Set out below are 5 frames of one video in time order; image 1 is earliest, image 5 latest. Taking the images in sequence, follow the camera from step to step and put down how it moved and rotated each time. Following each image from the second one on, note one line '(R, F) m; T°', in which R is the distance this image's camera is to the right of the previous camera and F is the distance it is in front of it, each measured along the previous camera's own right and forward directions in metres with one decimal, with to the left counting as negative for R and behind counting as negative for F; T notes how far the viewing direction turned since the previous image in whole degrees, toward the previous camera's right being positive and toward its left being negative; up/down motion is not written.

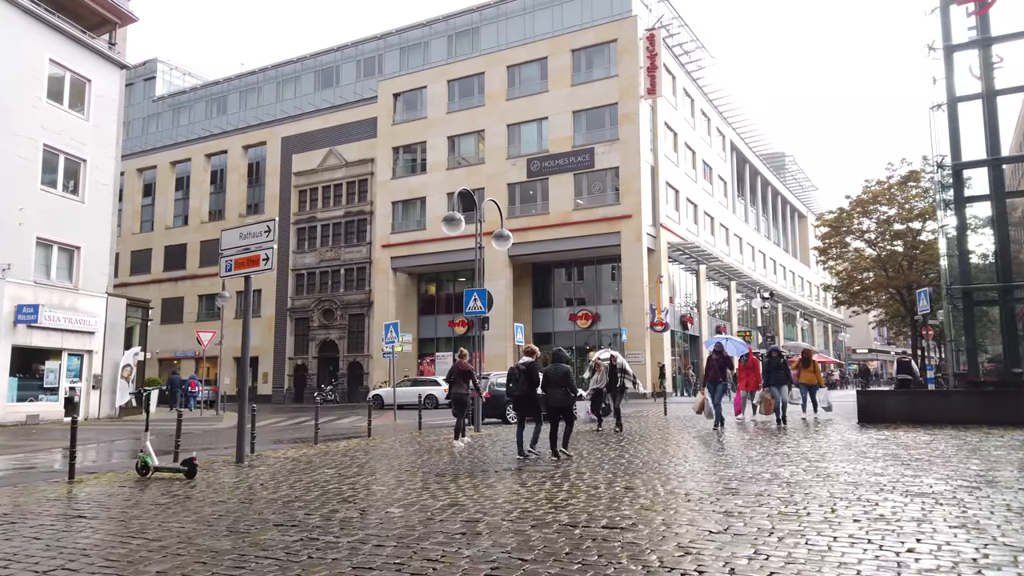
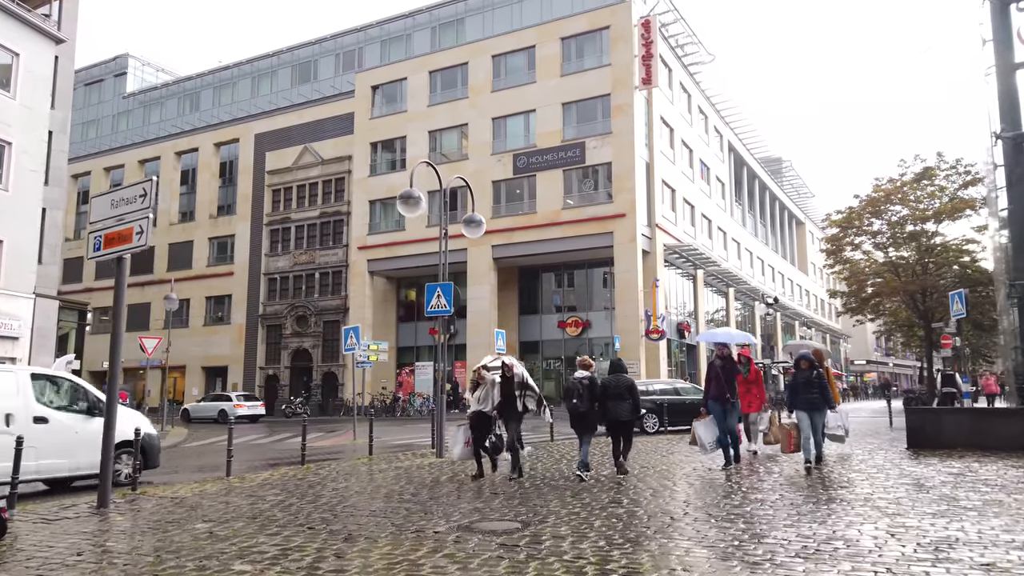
(+0.4, +3.1) m; +1°
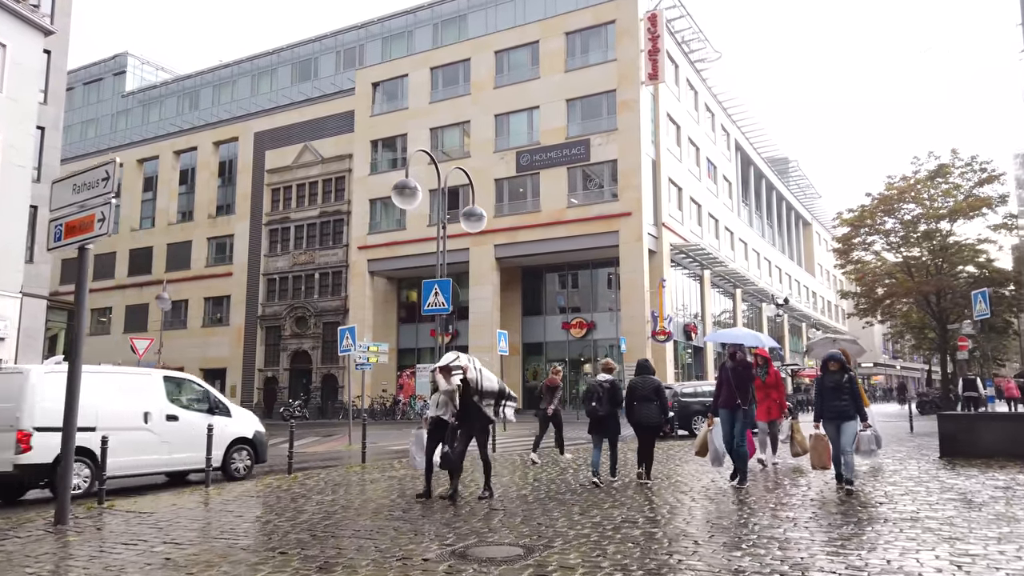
(0.0, +0.9) m; 0°
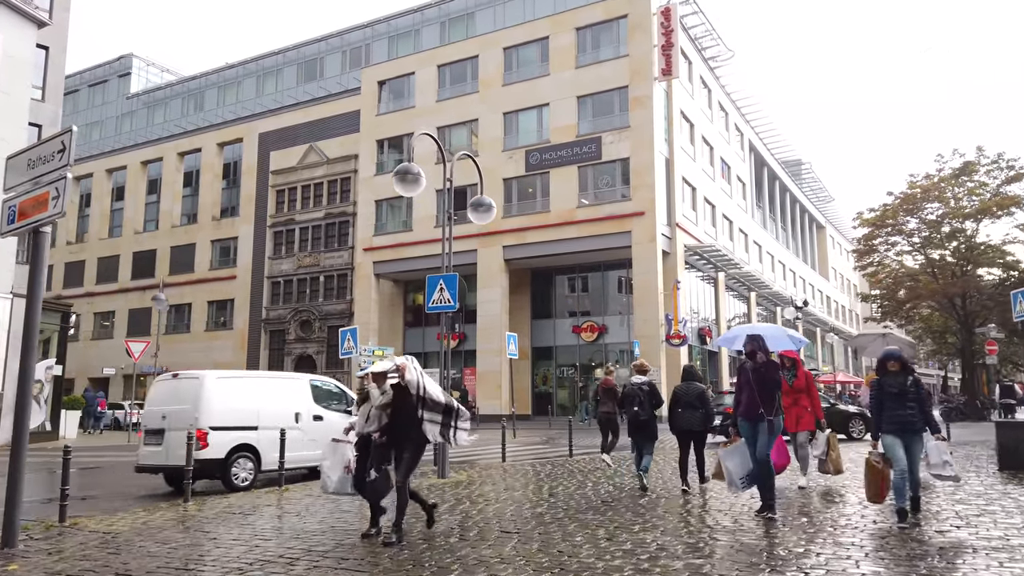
(-0.1, +1.1) m; -1°
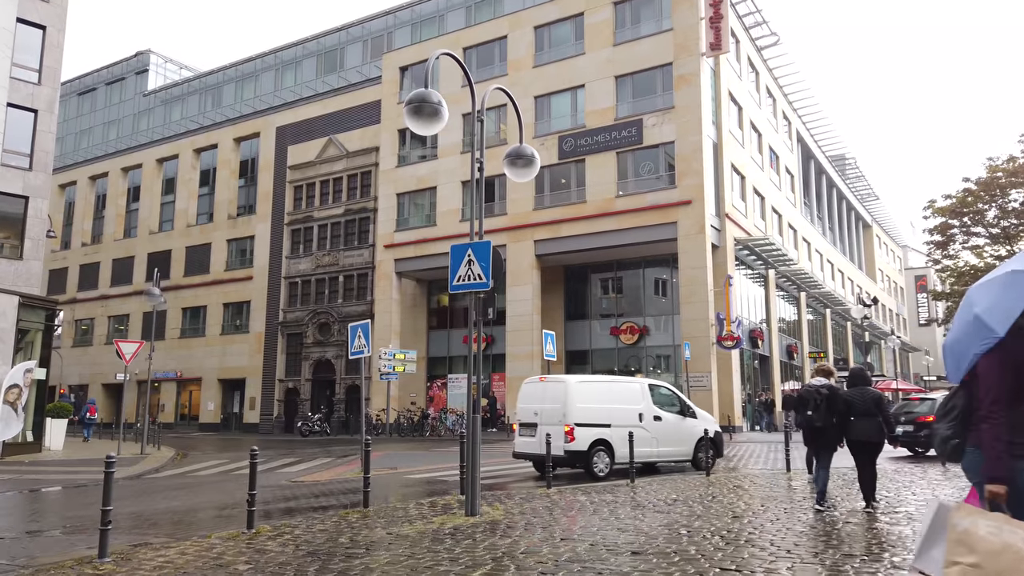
(-0.3, +3.1) m; -2°
